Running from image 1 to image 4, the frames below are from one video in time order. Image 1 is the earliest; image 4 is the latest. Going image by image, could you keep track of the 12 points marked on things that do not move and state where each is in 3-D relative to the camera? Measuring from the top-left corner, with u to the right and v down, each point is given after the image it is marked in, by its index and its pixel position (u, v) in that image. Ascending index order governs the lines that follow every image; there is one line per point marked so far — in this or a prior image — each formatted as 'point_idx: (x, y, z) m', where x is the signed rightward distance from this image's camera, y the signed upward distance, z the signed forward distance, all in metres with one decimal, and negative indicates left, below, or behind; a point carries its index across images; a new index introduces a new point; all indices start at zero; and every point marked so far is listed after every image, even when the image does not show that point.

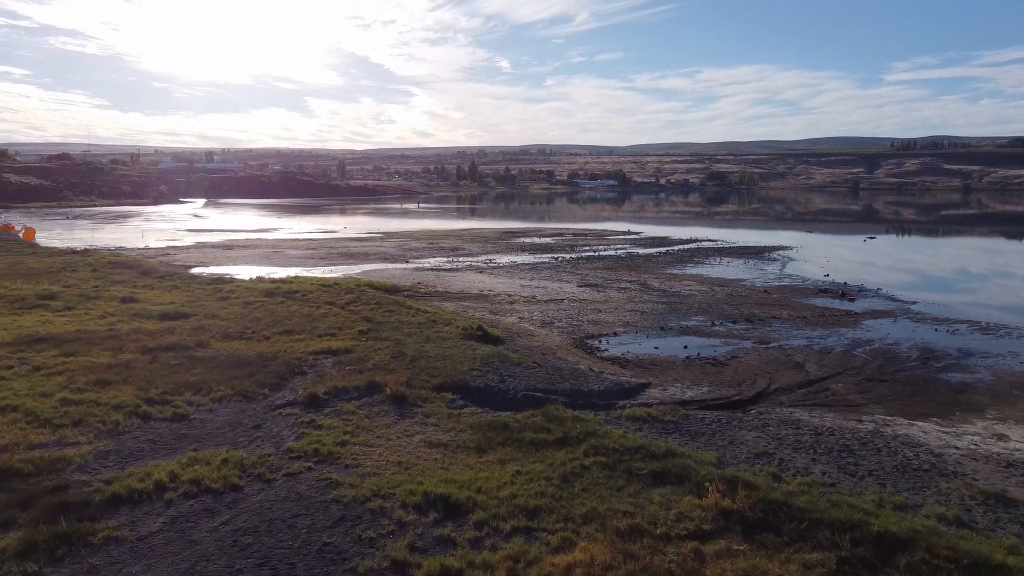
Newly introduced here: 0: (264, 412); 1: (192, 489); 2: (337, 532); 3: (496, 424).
0: (-3.3, -1.6, +11.4) m
1: (-3.1, -1.9, +8.5) m
2: (-1.5, -2.0, +7.5) m
3: (-0.2, -1.7, +10.7) m
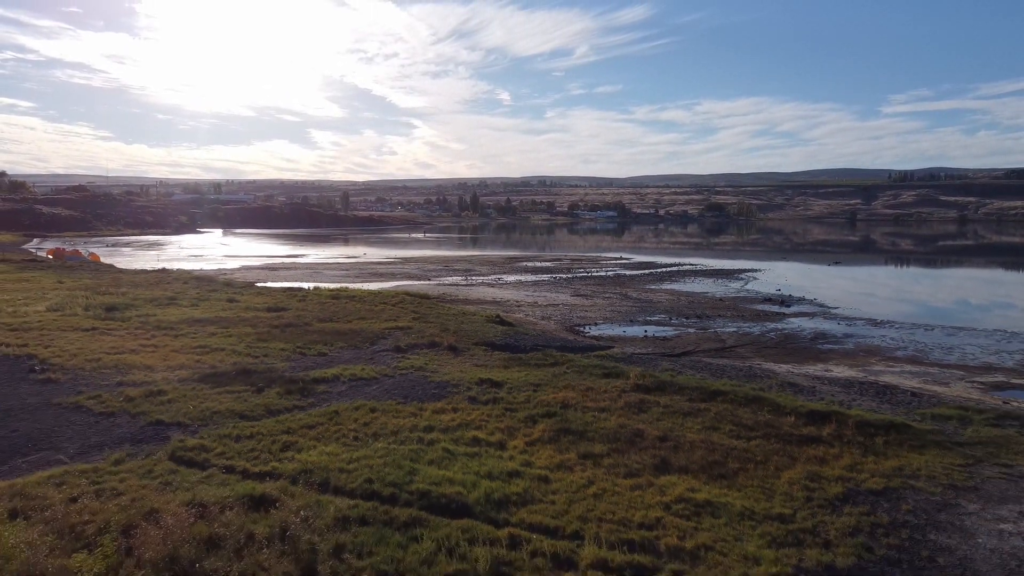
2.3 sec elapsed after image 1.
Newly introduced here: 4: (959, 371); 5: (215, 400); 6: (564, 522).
0: (-3.0, -1.4, +18.5) m
1: (-2.9, -1.6, +15.6) m
2: (-1.2, -1.7, +14.6) m
3: (0.0, -1.4, +17.8) m
4: (+9.9, -1.8, +19.2) m
5: (-4.6, -1.7, +13.3) m
6: (+0.5, -2.2, +8.1) m
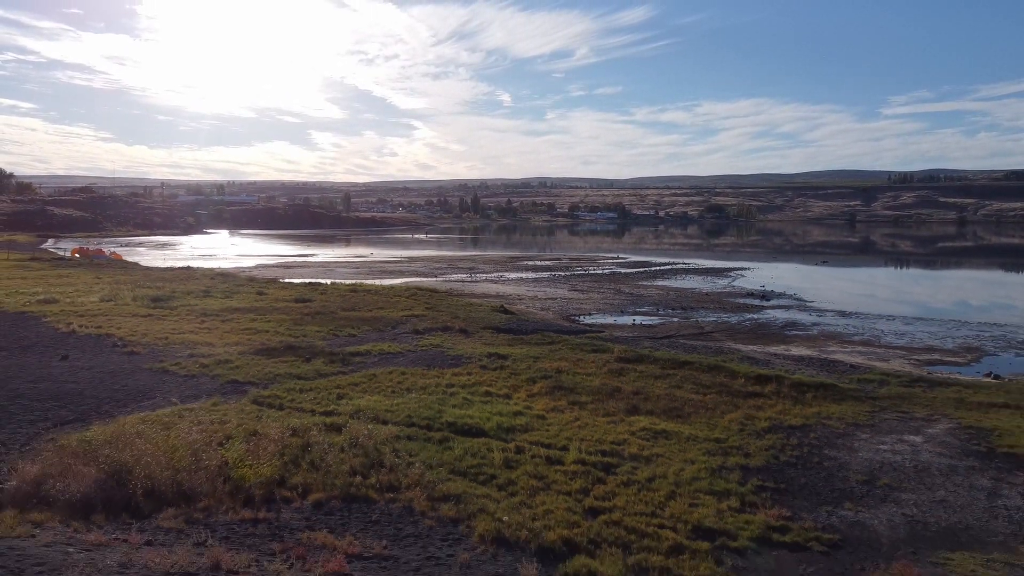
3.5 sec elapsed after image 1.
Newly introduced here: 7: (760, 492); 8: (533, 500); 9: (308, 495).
0: (-2.9, -1.1, +21.5) m
1: (-2.8, -1.4, +18.6) m
2: (-1.2, -1.4, +17.5) m
3: (+0.1, -1.2, +20.8) m
4: (+10.0, -1.6, +22.2) m
5: (-4.5, -1.5, +16.3) m
6: (+0.6, -1.9, +11.1) m
7: (+2.6, -2.2, +9.2) m
8: (+0.2, -2.1, +8.5) m
9: (-2.0, -2.0, +8.4) m
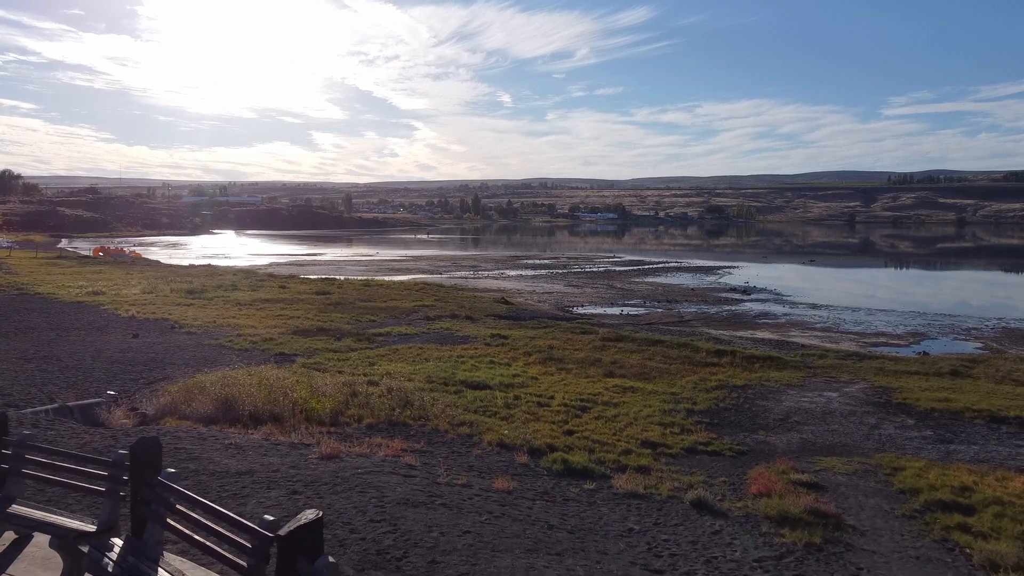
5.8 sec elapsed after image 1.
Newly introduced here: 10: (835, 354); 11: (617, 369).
0: (-2.9, -0.9, +24.5) m
1: (-2.8, -1.1, +21.6) m
2: (-1.2, -1.2, +20.6) m
3: (+0.1, -1.0, +23.9) m
4: (+10.0, -1.4, +25.2) m
5: (-4.5, -1.2, +19.4) m
6: (+0.6, -1.7, +14.1) m
7: (+2.6, -1.9, +12.3) m
8: (+0.2, -1.8, +11.5) m
9: (-2.0, -1.8, +11.4) m
10: (+7.3, -1.5, +19.4) m
11: (+2.0, -1.6, +16.5) m
